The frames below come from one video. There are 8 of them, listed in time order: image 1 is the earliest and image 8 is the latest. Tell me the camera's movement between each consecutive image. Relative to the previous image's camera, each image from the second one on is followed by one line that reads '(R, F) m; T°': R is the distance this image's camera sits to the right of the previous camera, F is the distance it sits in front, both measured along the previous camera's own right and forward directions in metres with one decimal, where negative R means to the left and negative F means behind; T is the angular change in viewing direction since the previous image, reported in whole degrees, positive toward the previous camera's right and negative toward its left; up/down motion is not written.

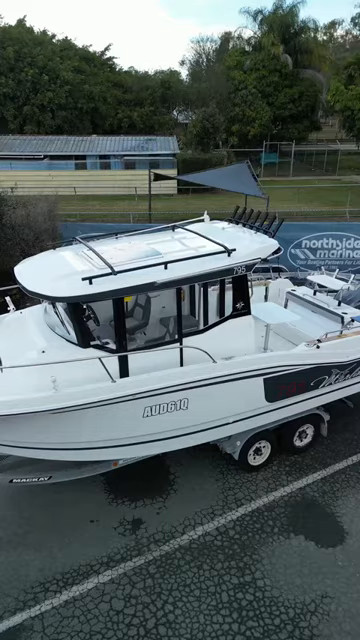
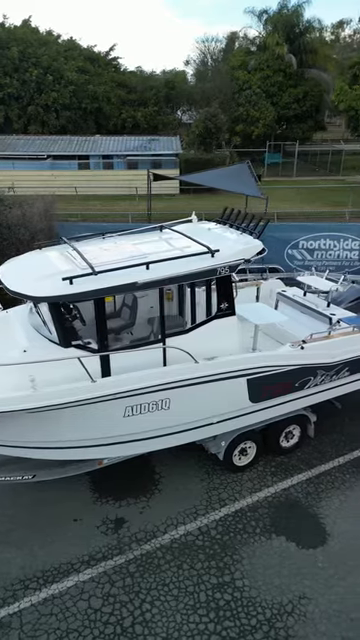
(+0.3, 0.0) m; -1°
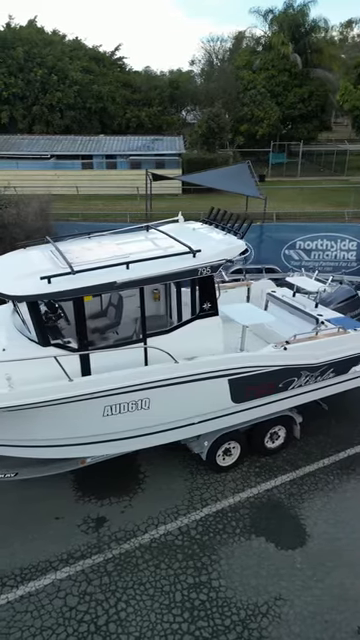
(+0.3, 0.0) m; -1°
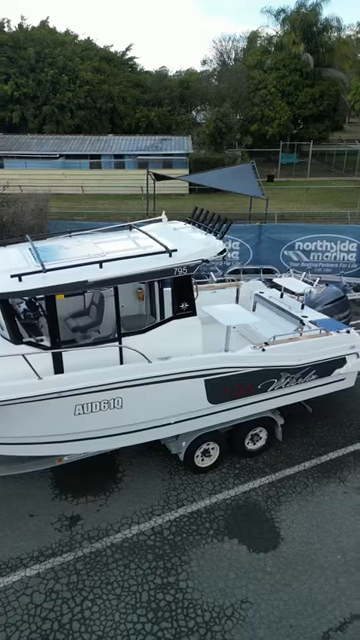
(+0.4, 0.0) m; -2°
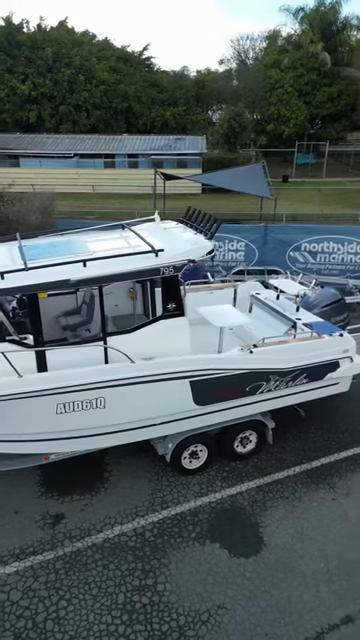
(+0.4, +0.1) m; -2°
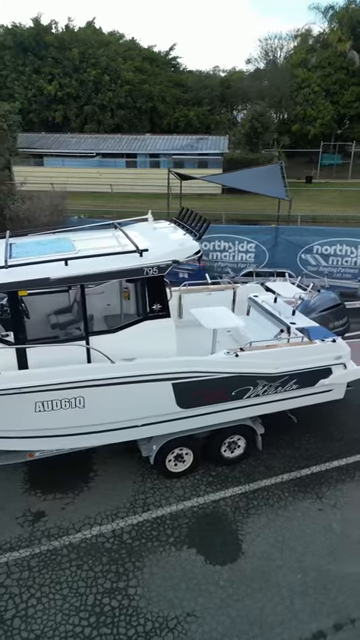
(+0.5, +0.1) m; -3°
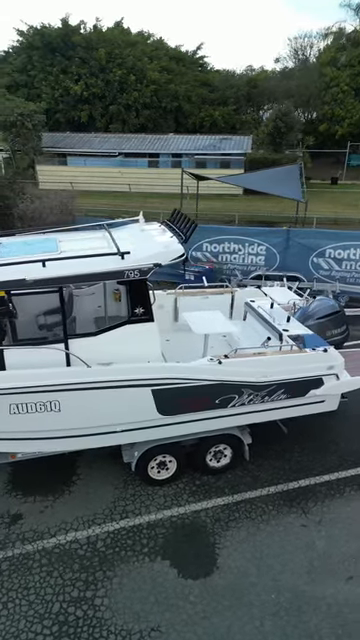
(+0.5, +0.2) m; -3°
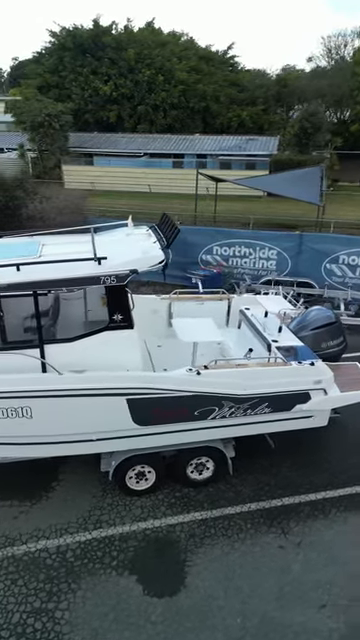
(+0.6, +0.2) m; -4°
